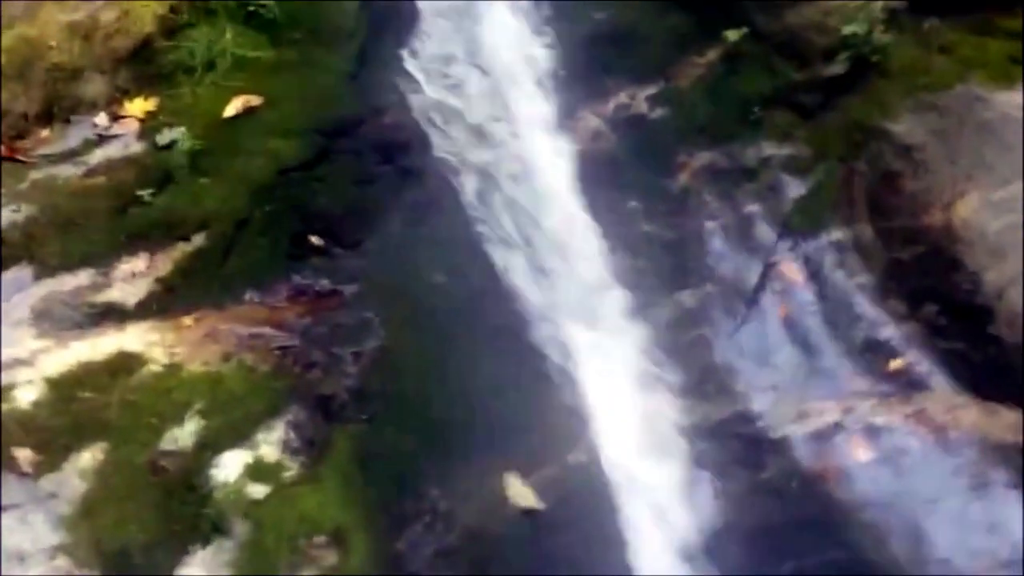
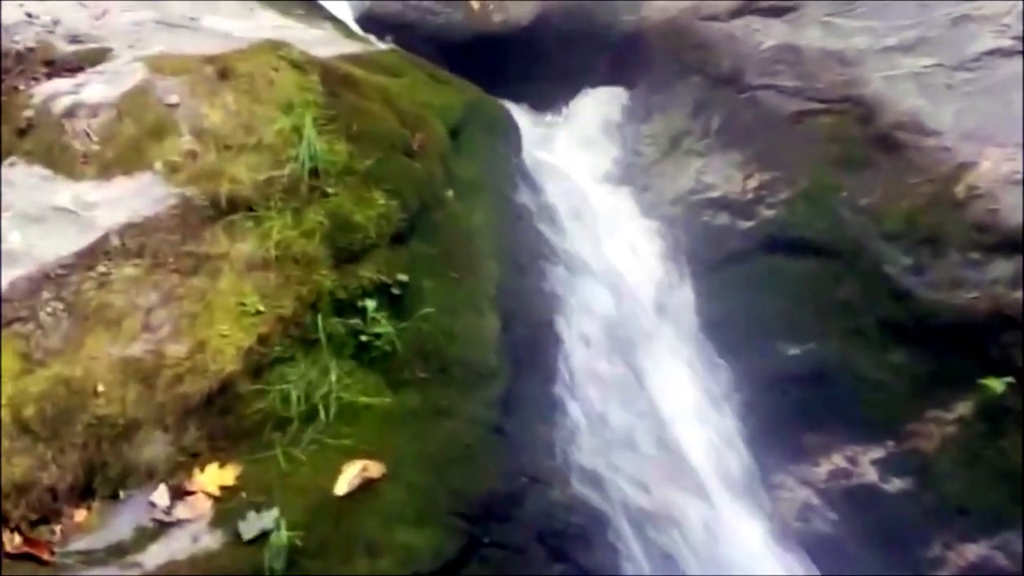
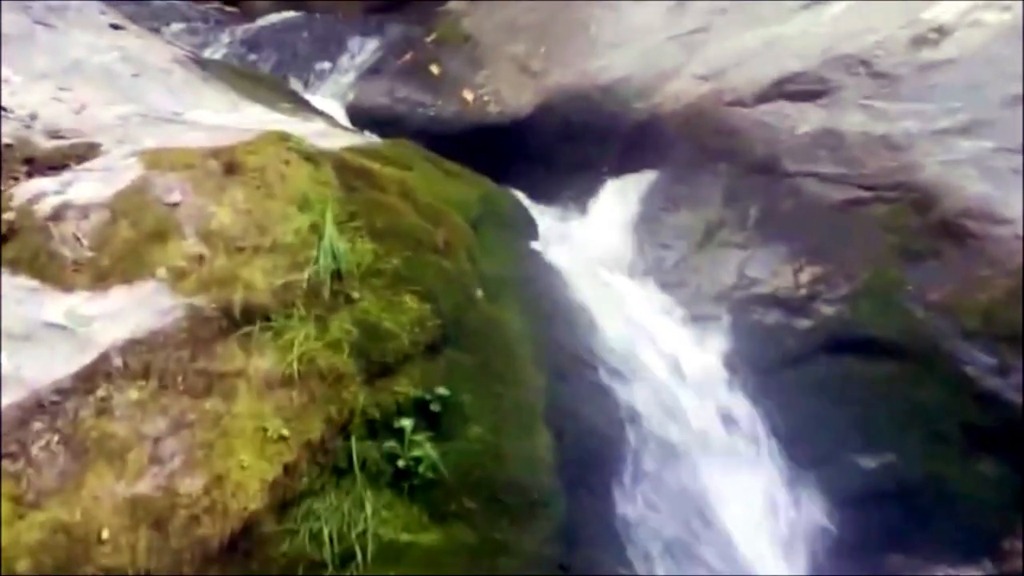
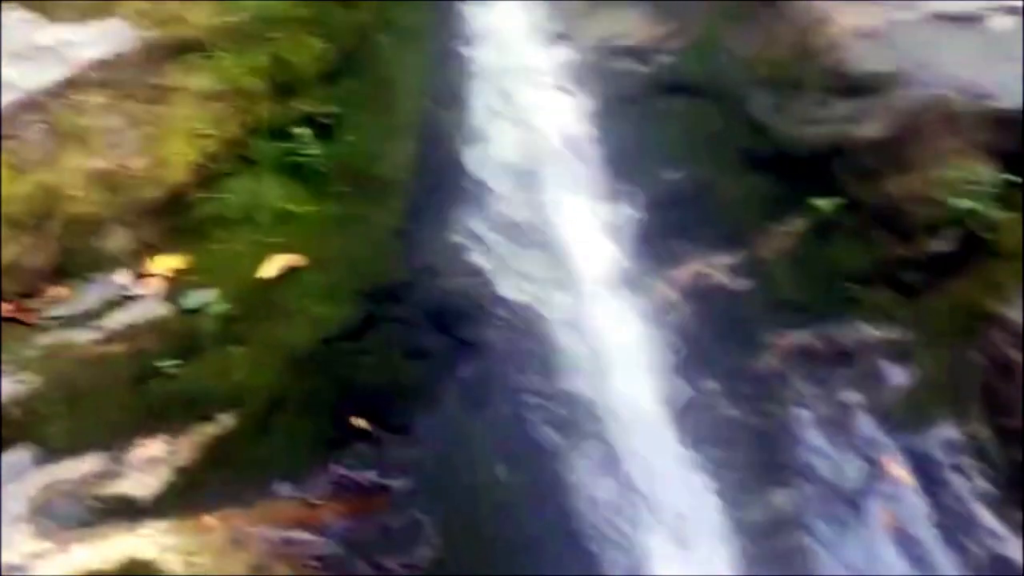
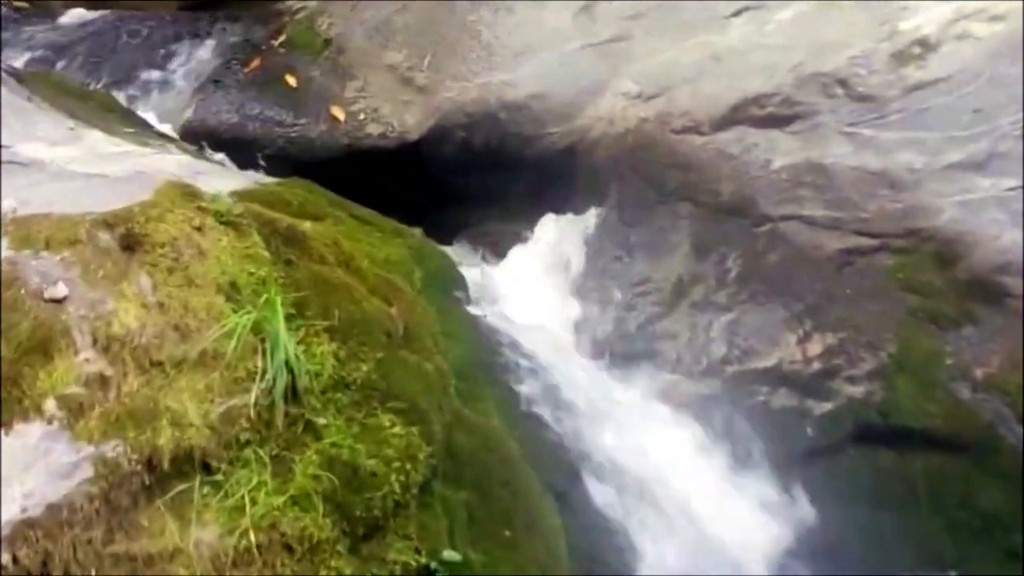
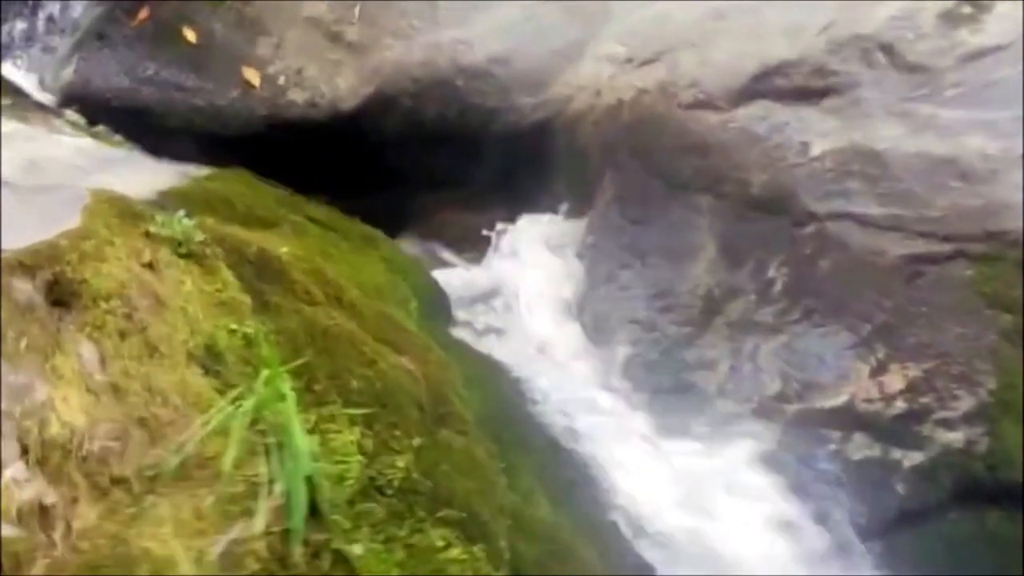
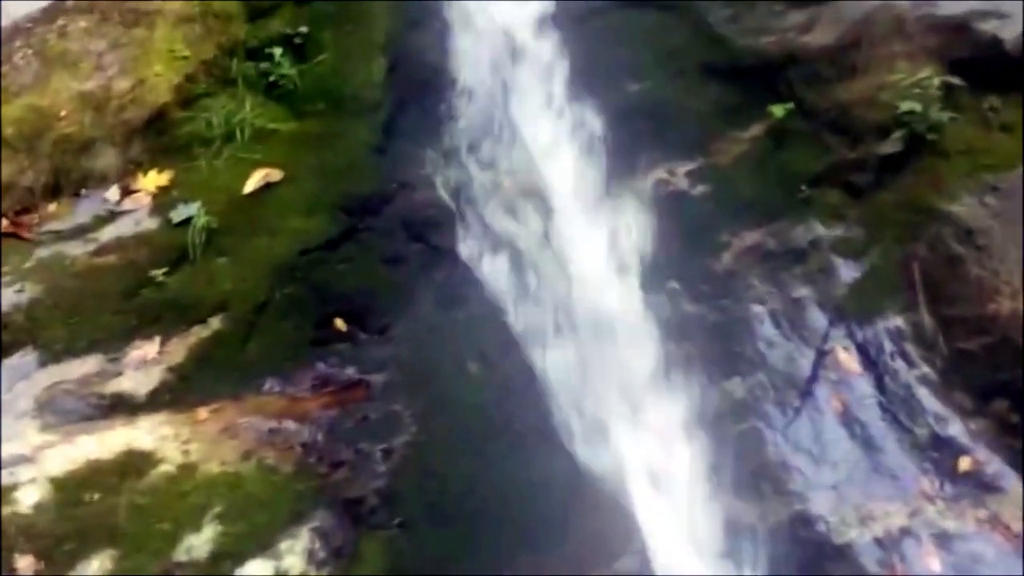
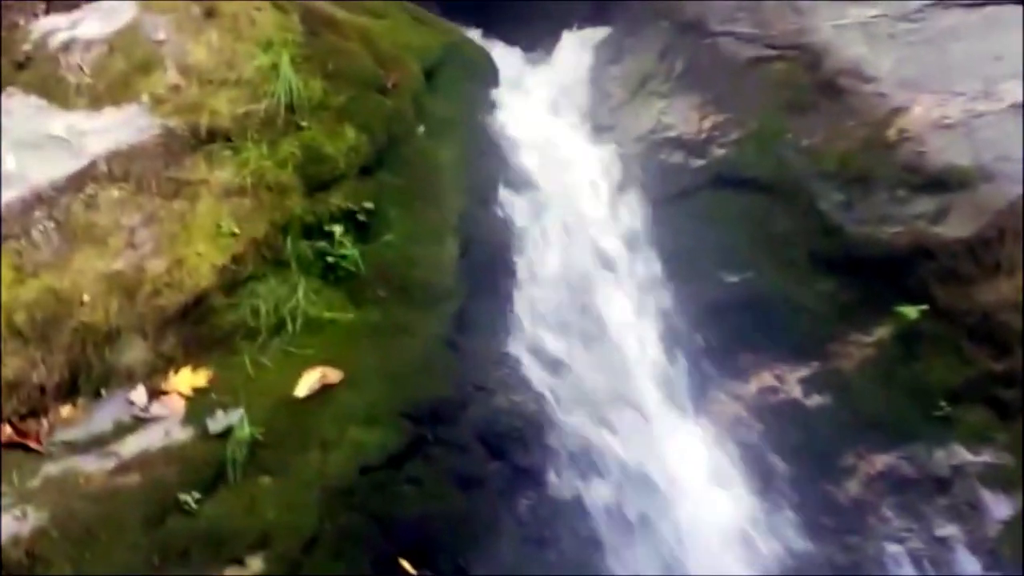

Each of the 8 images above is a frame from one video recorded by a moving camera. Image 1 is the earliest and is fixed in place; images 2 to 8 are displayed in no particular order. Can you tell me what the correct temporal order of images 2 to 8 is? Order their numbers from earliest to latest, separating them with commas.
7, 4, 8, 2, 3, 5, 6
